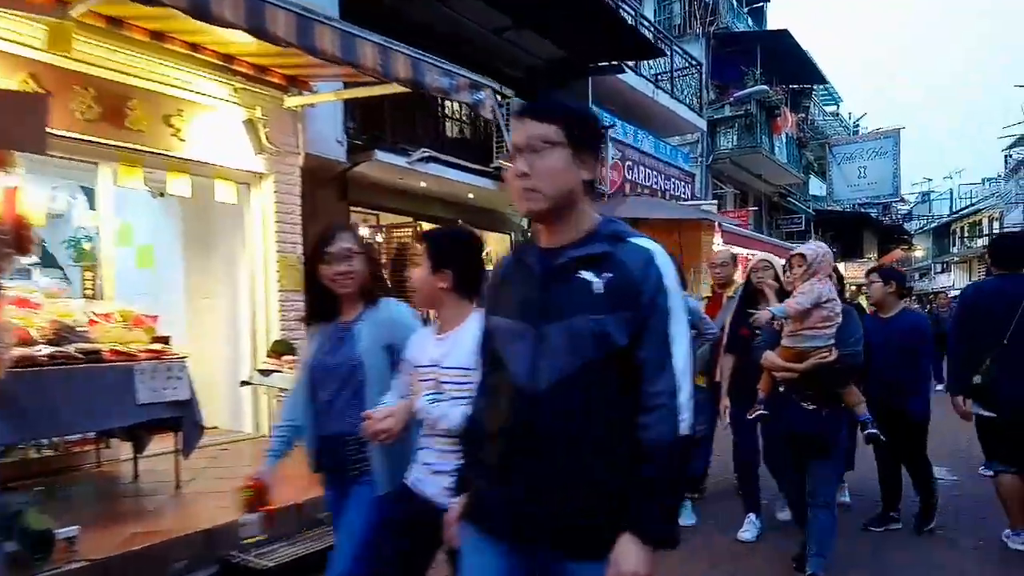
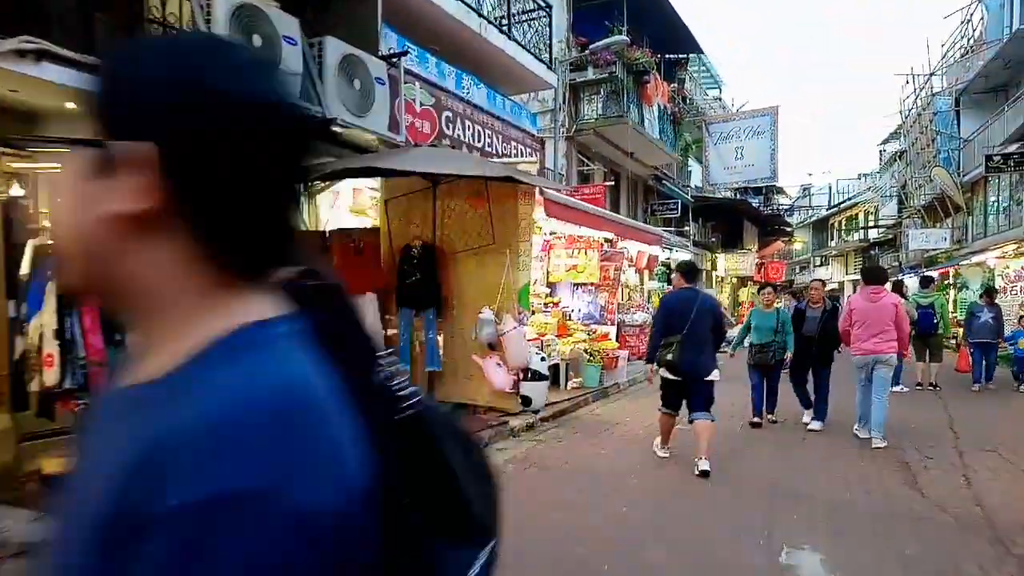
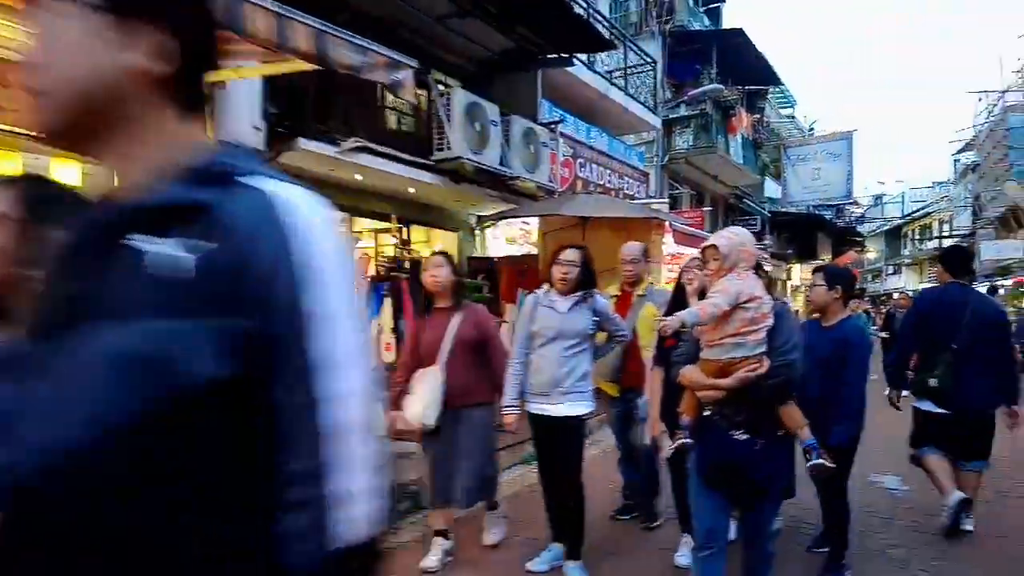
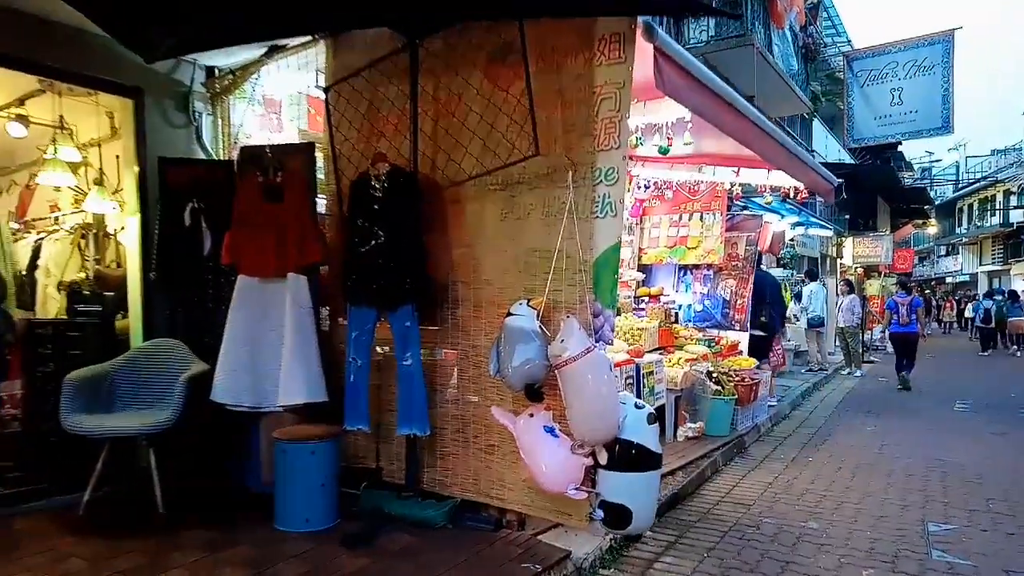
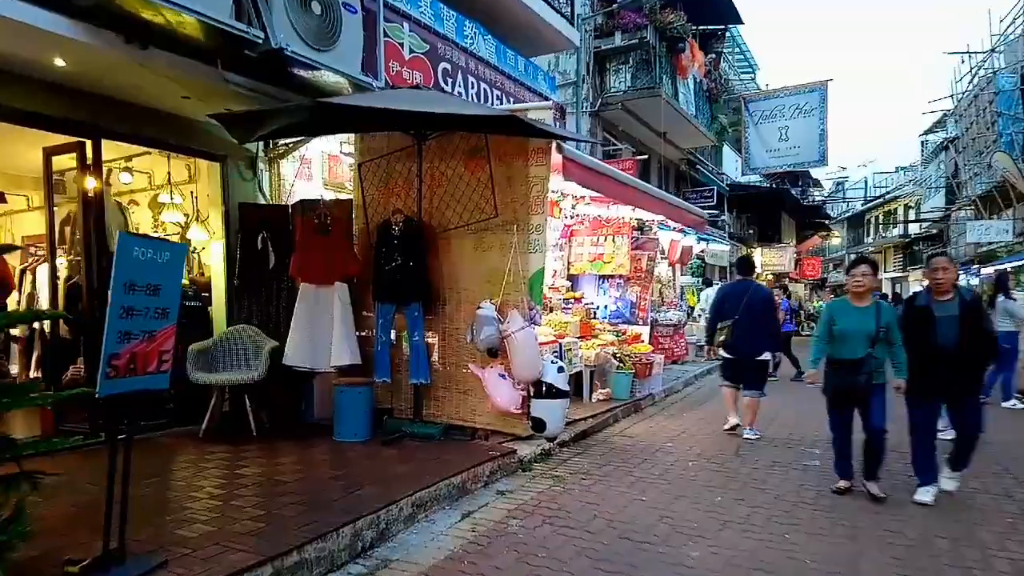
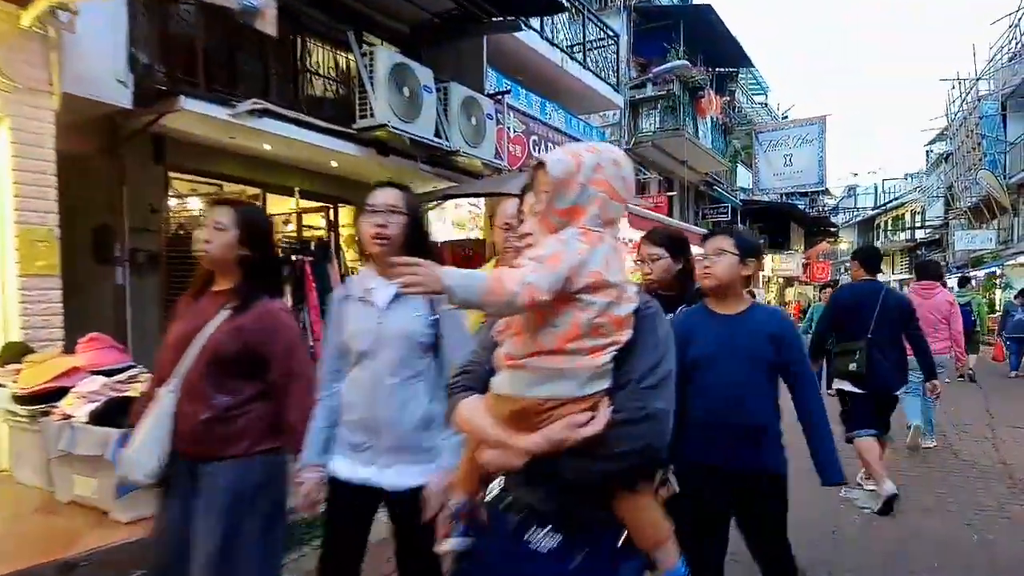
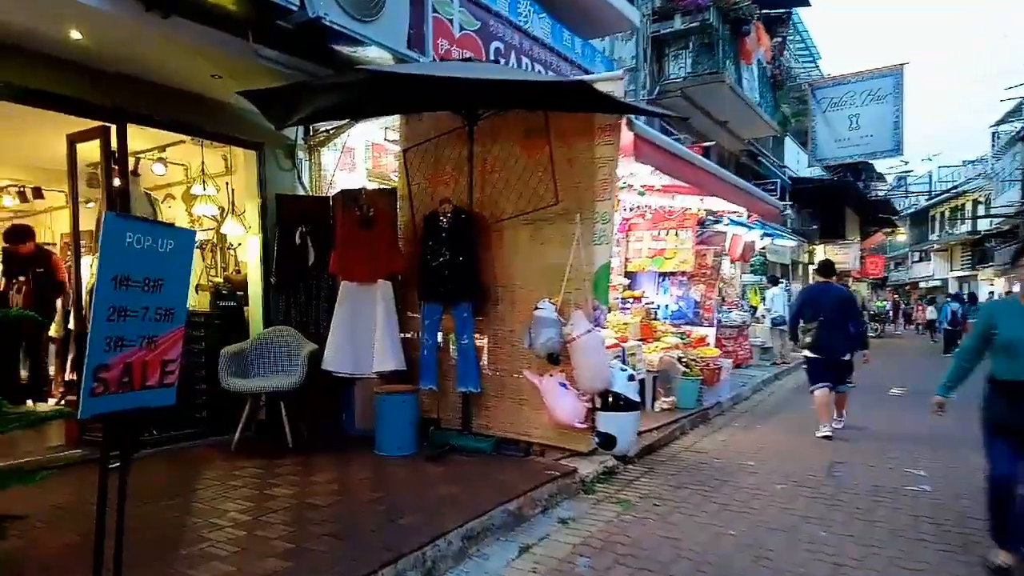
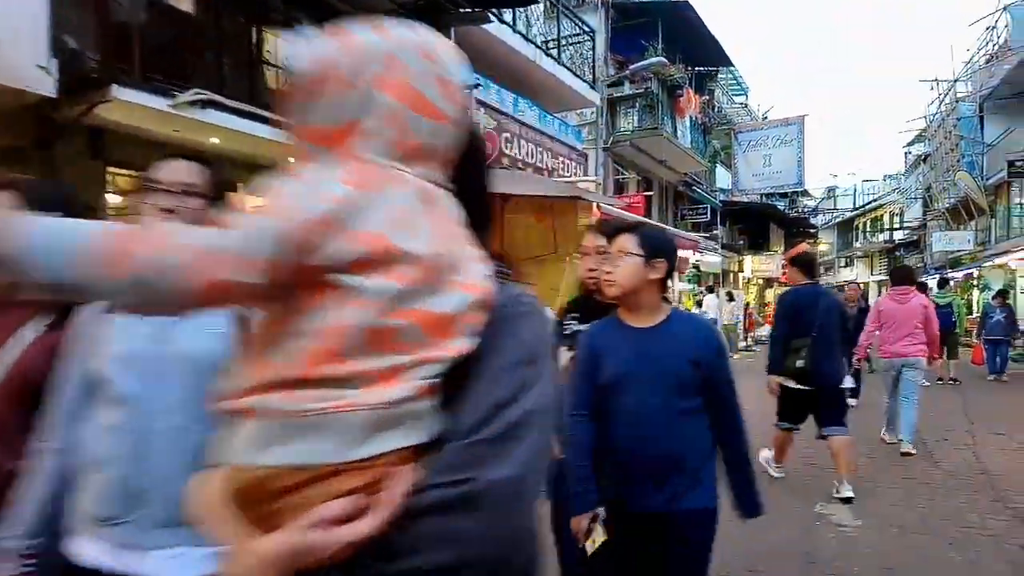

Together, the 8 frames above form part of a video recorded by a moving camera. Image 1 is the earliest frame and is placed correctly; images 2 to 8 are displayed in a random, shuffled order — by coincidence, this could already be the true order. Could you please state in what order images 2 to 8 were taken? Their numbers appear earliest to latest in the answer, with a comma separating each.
3, 6, 8, 2, 5, 7, 4
